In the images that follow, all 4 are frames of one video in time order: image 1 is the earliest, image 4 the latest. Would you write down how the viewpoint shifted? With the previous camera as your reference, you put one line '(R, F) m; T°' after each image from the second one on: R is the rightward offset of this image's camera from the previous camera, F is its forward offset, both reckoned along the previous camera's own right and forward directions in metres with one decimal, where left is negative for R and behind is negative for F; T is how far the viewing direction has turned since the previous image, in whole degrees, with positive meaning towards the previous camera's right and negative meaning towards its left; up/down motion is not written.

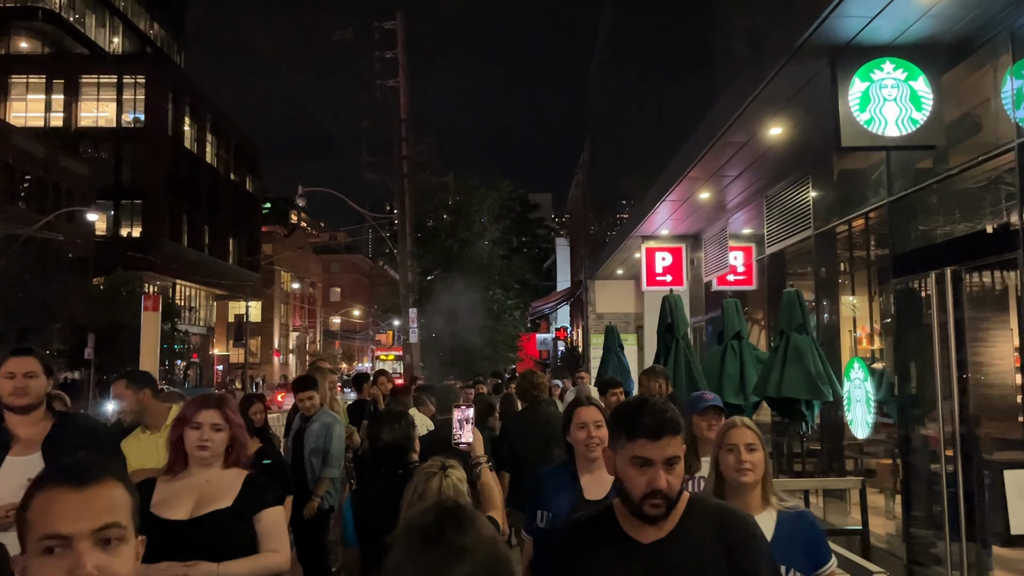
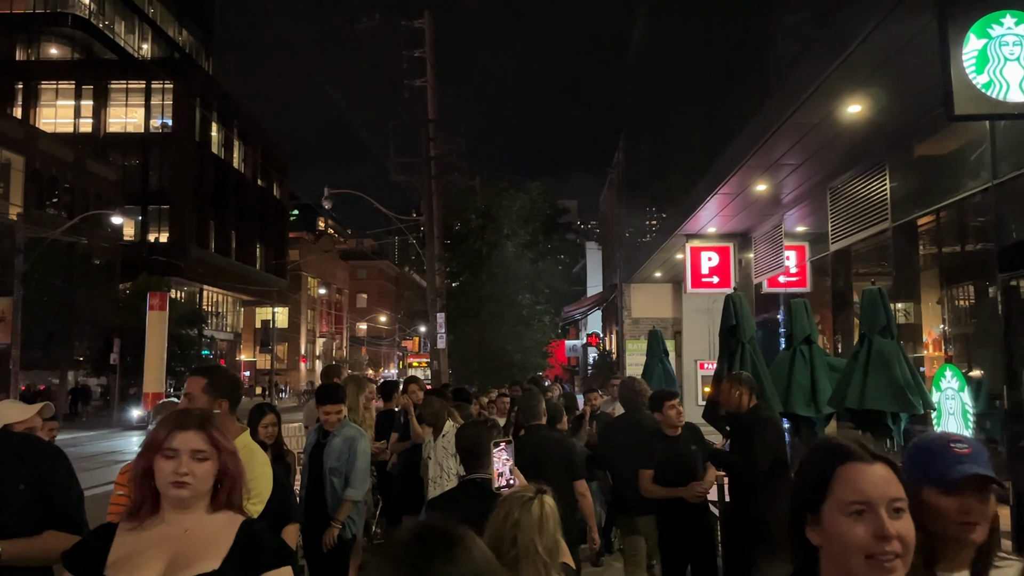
(-0.2, +0.9) m; -2°
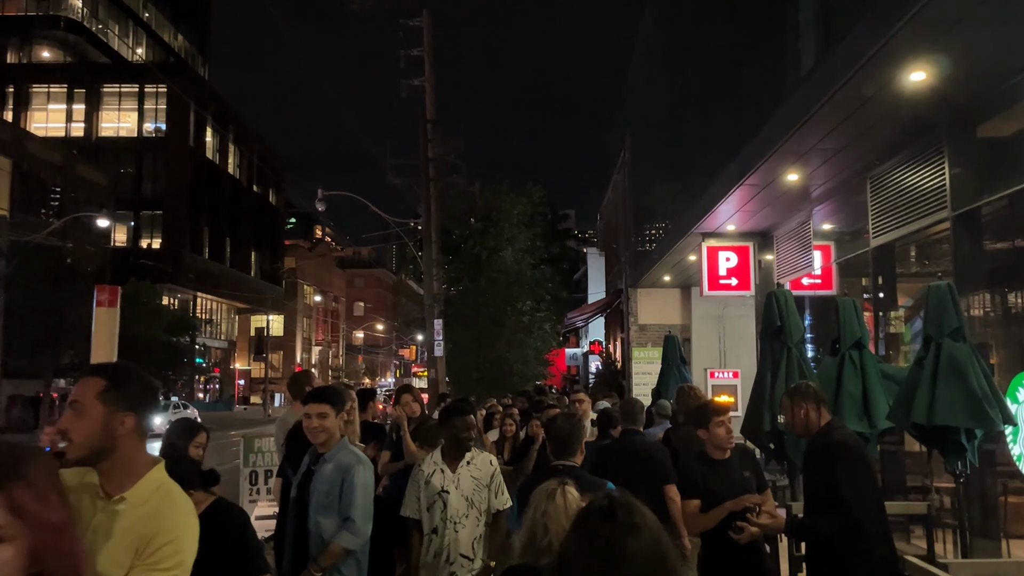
(-0.1, +1.1) m; 0°
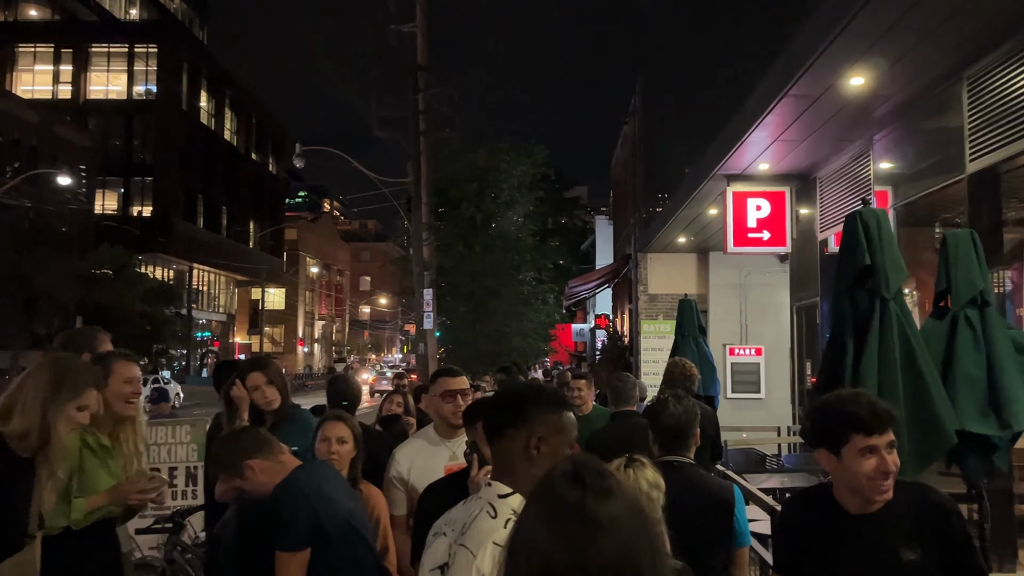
(+0.5, +2.6) m; -1°
